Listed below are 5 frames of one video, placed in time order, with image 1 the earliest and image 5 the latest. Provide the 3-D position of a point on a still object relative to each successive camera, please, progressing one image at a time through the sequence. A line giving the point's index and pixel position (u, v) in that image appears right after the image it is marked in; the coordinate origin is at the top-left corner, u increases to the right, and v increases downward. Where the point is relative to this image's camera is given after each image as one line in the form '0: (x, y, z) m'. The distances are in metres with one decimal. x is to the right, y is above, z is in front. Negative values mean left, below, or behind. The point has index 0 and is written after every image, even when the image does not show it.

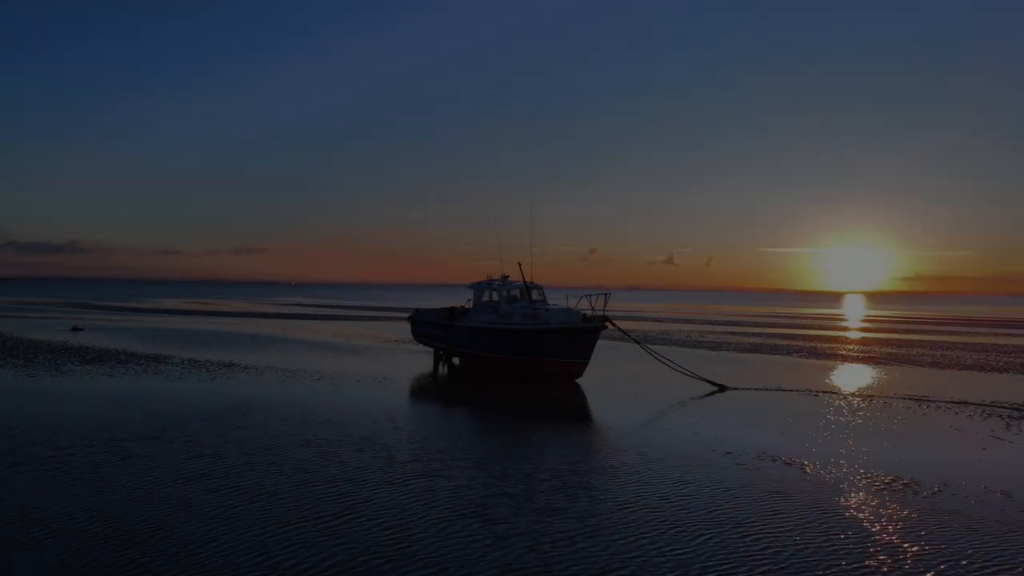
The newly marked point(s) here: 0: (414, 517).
0: (-1.2, -3.0, +9.0) m
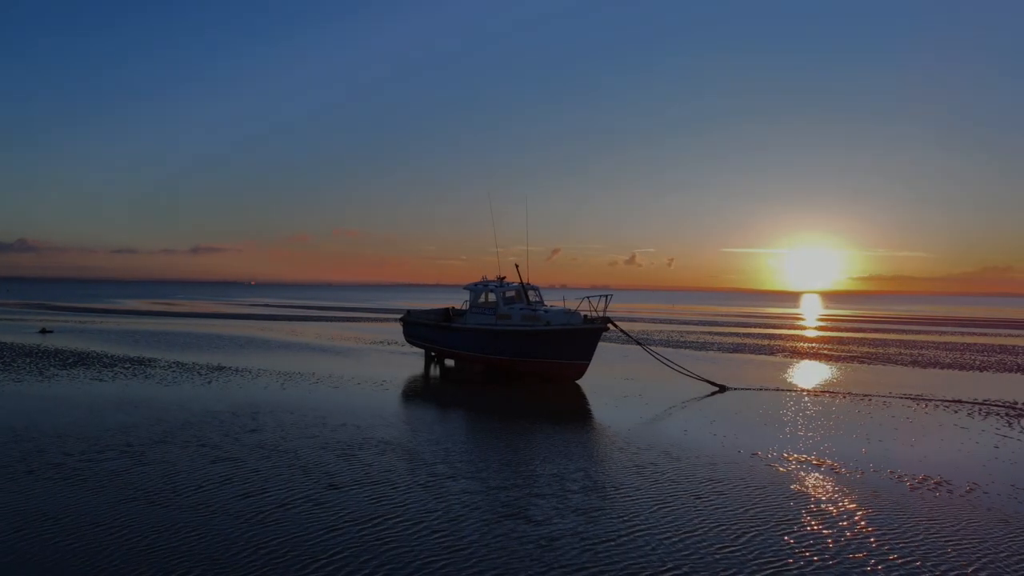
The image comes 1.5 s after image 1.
0: (-0.7, -3.1, +9.0) m
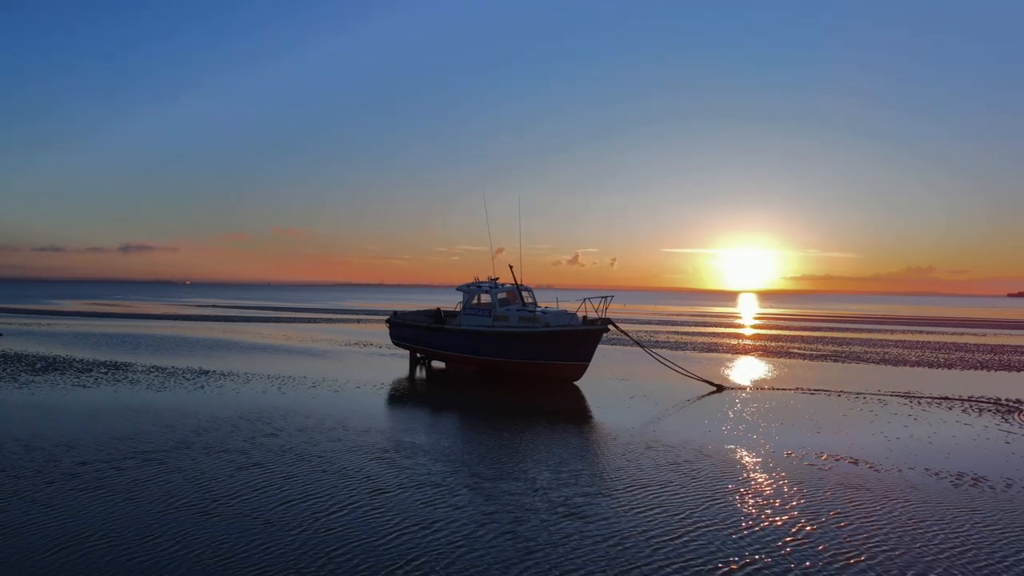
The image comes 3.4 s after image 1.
0: (+0.1, -3.1, +8.9) m
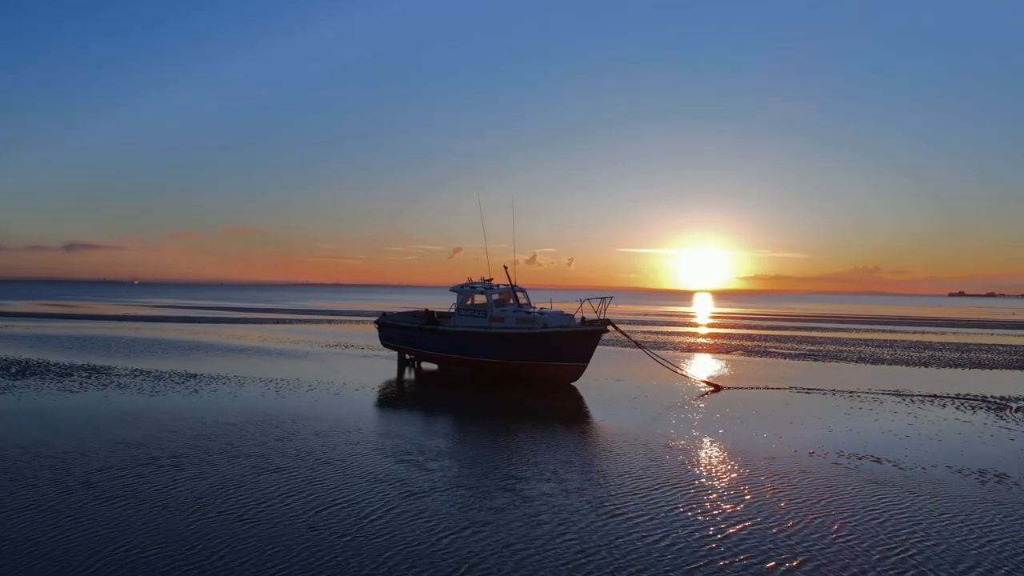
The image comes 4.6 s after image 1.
0: (+0.6, -3.2, +8.9) m
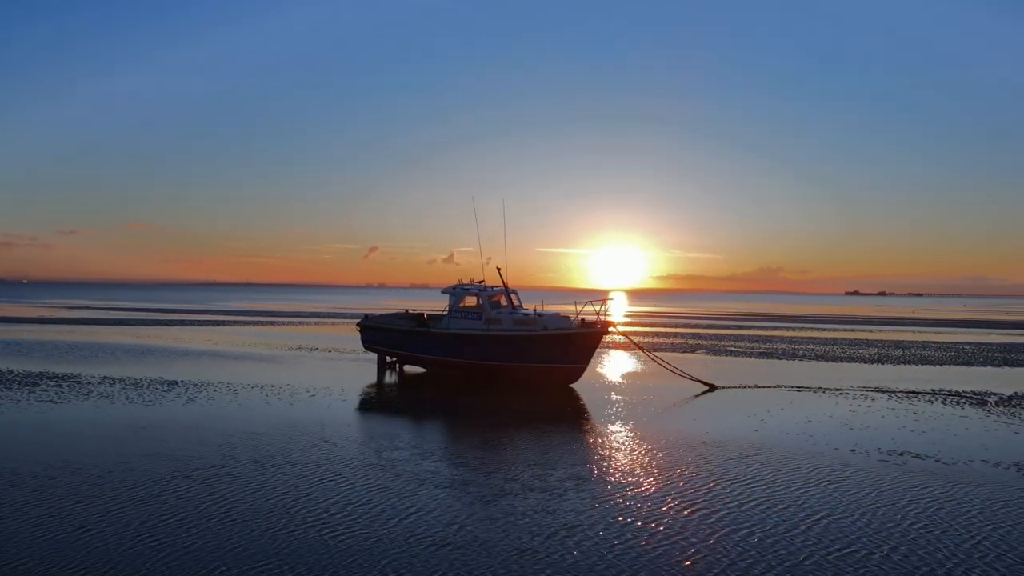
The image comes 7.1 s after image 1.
0: (+1.8, -3.2, +9.1) m
